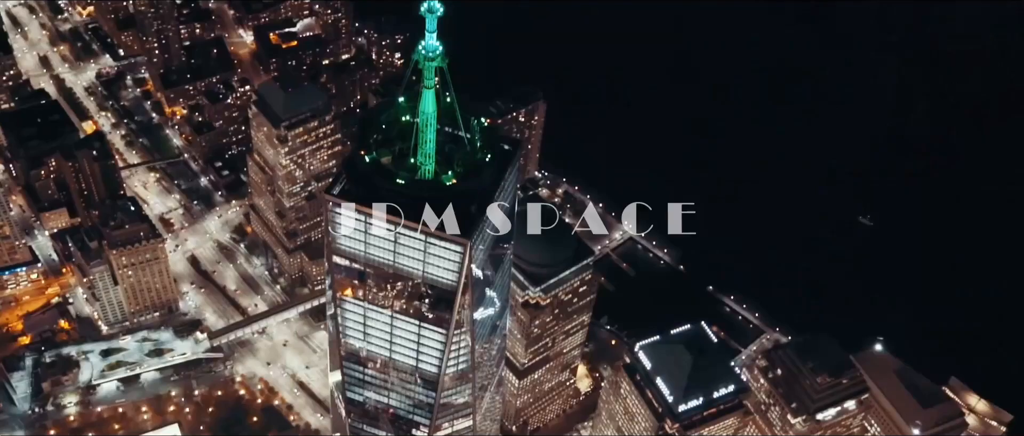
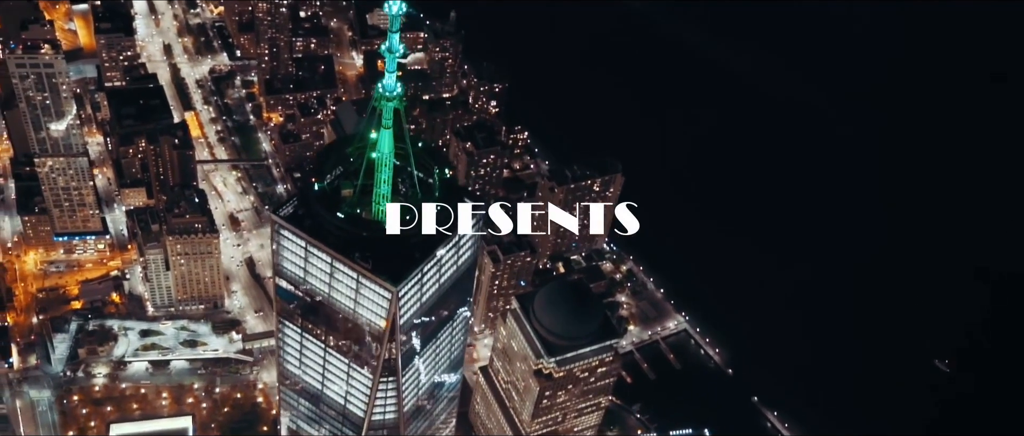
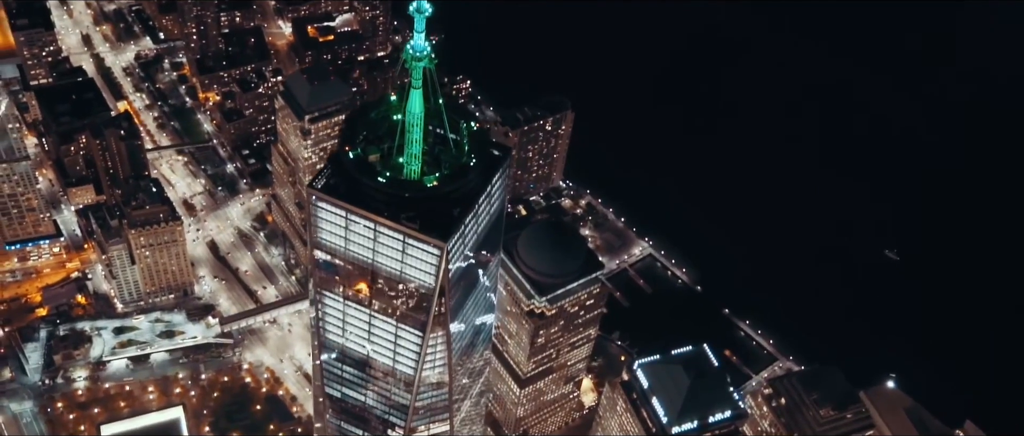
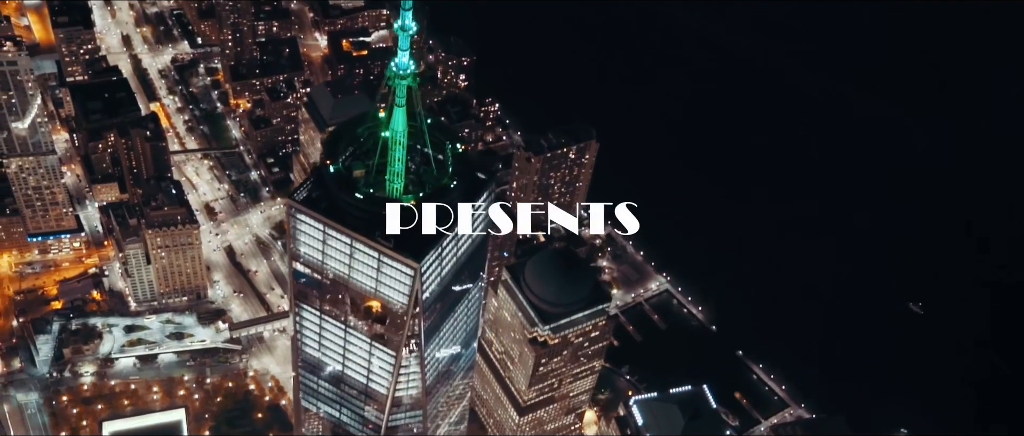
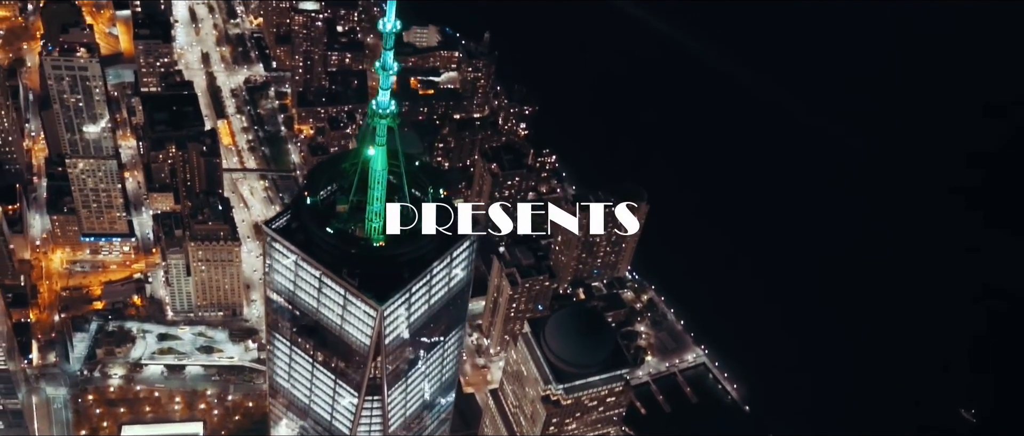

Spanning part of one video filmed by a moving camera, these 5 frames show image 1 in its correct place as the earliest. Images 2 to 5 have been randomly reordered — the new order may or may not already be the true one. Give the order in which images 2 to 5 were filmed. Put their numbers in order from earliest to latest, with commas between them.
3, 4, 2, 5
